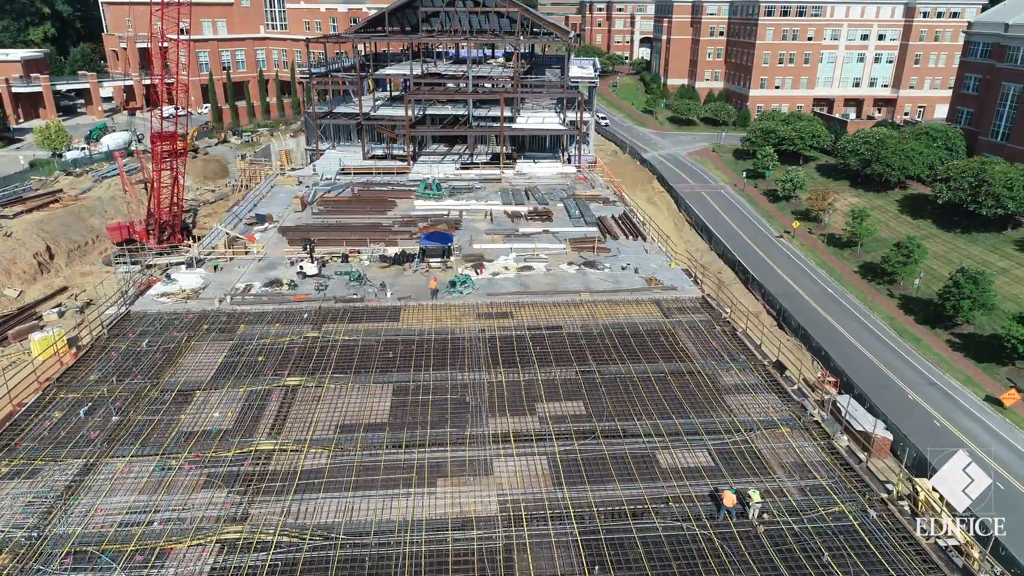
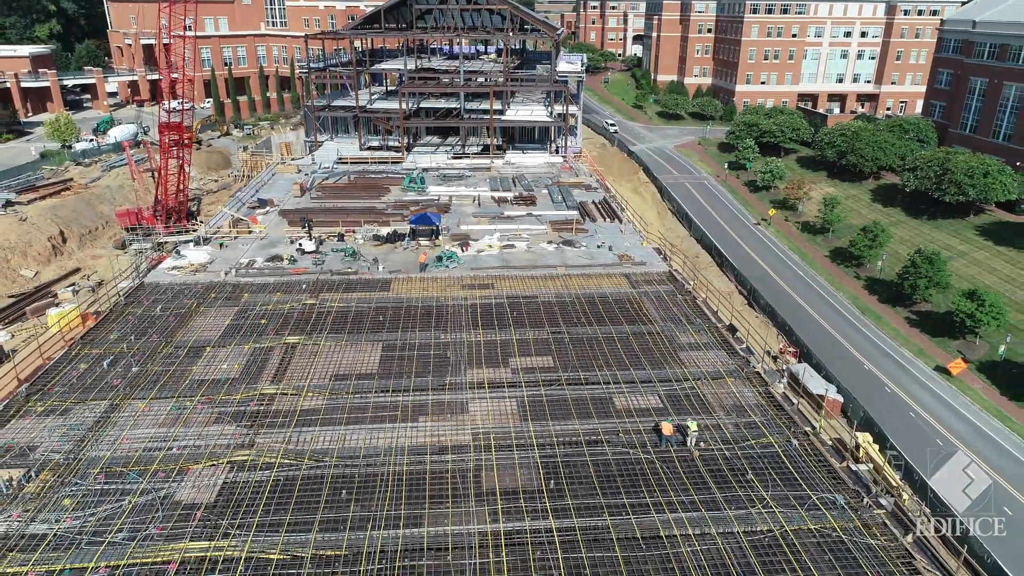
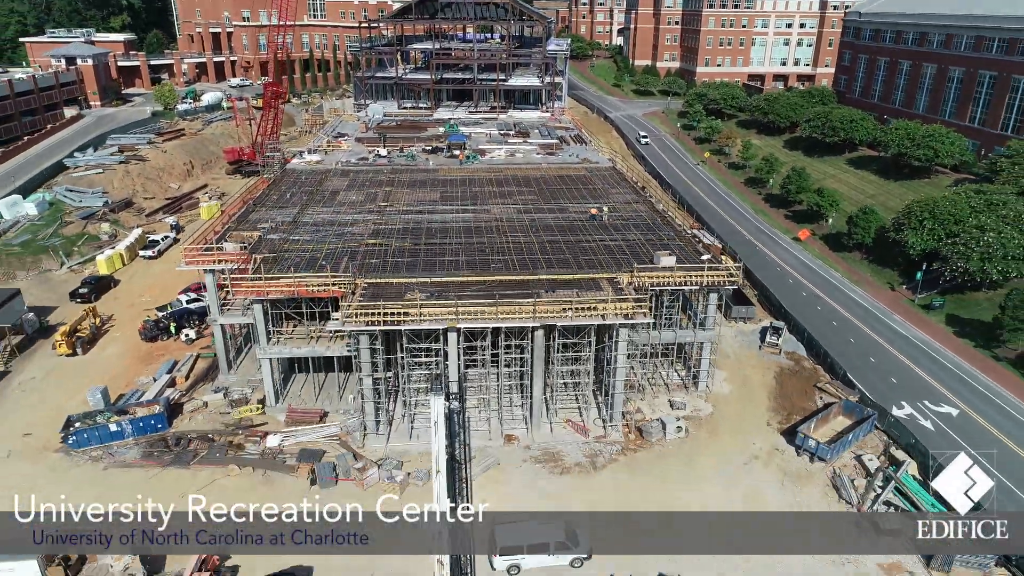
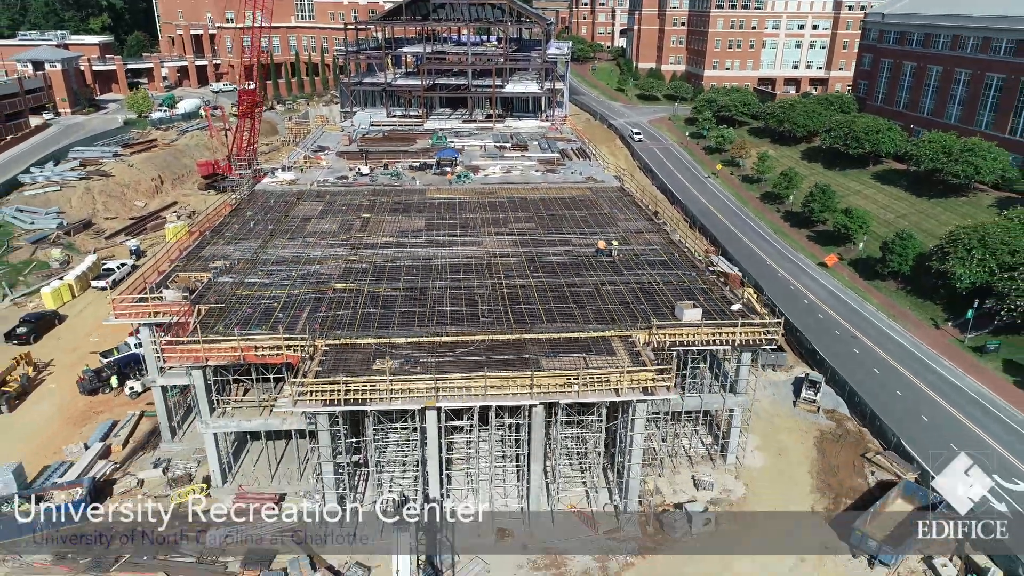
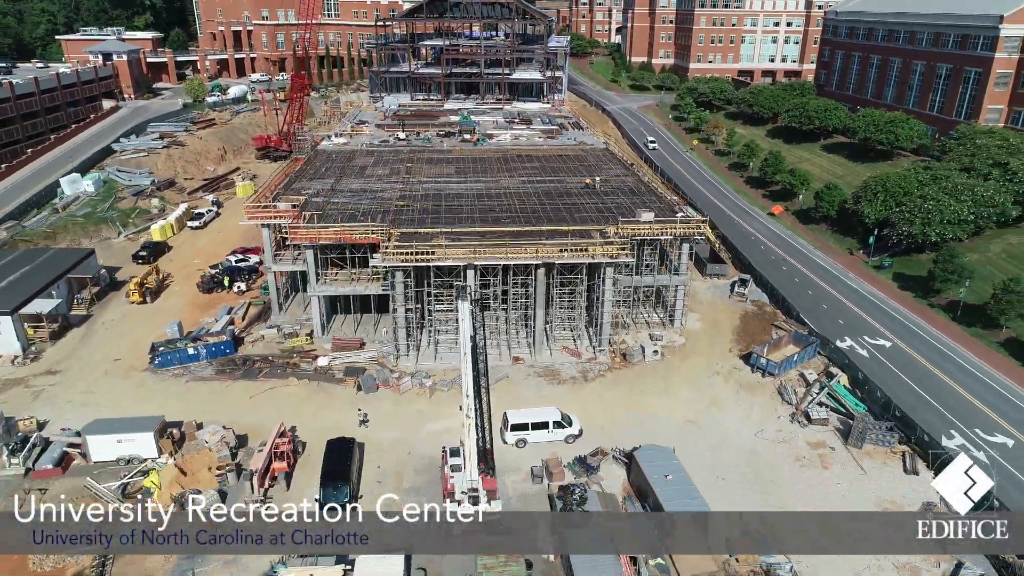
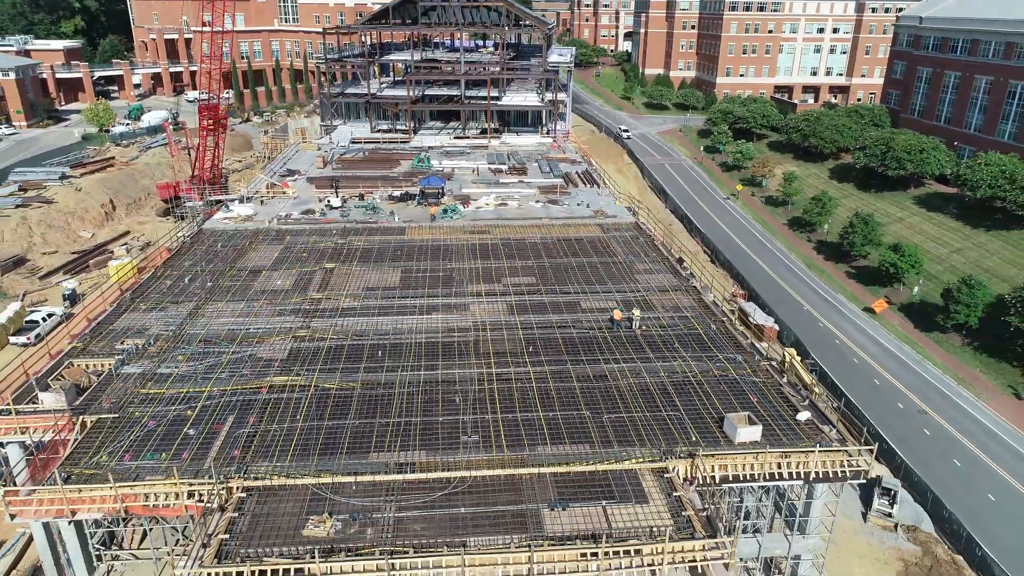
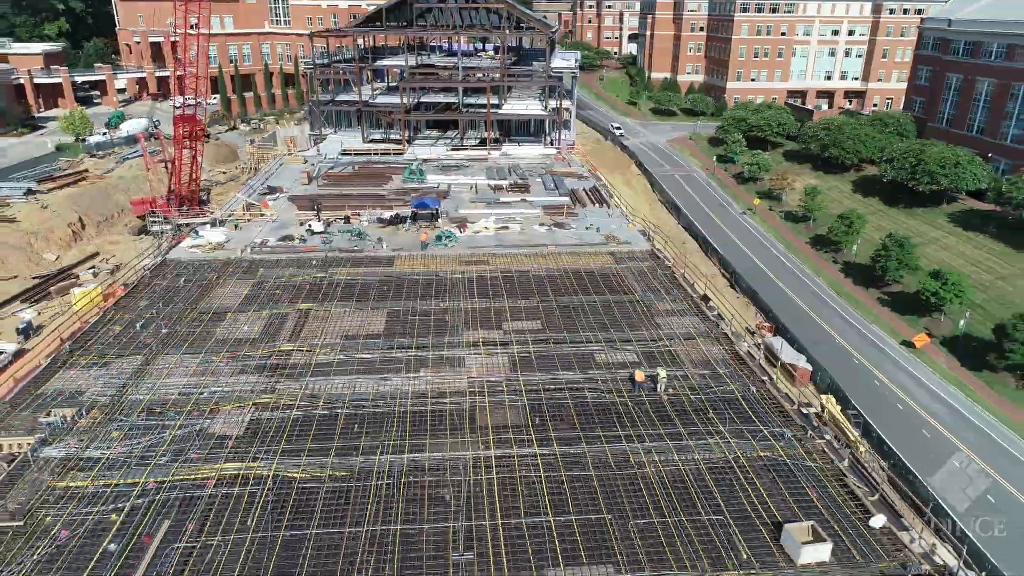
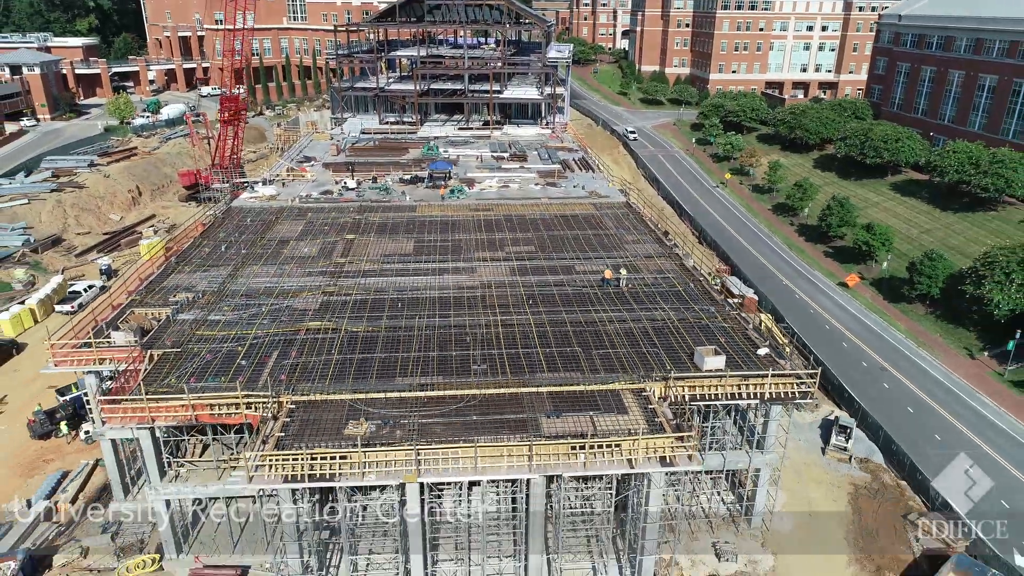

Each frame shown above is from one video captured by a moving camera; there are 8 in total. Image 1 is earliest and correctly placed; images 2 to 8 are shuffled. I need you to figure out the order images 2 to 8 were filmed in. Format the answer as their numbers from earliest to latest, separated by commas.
2, 7, 6, 8, 4, 3, 5
